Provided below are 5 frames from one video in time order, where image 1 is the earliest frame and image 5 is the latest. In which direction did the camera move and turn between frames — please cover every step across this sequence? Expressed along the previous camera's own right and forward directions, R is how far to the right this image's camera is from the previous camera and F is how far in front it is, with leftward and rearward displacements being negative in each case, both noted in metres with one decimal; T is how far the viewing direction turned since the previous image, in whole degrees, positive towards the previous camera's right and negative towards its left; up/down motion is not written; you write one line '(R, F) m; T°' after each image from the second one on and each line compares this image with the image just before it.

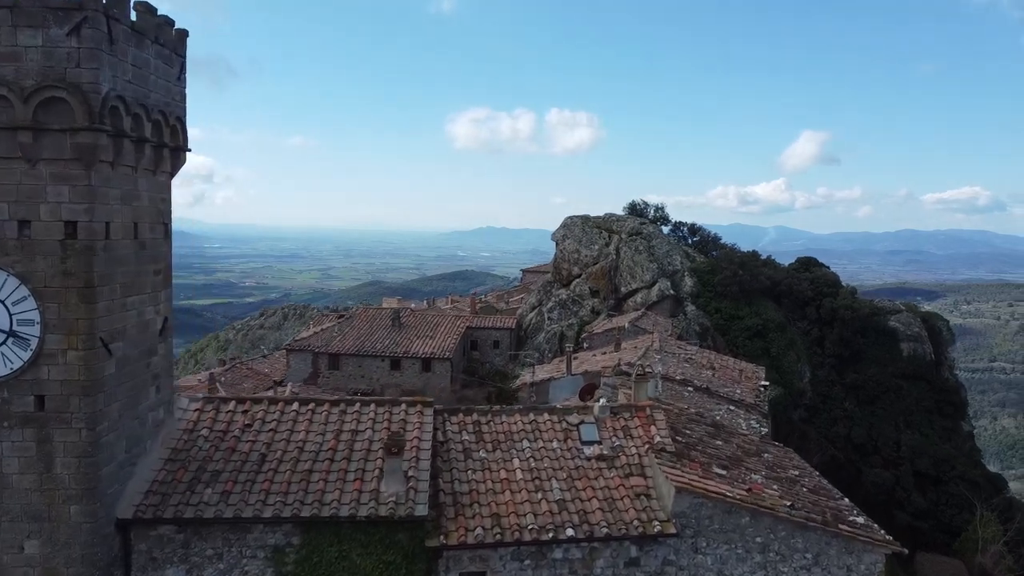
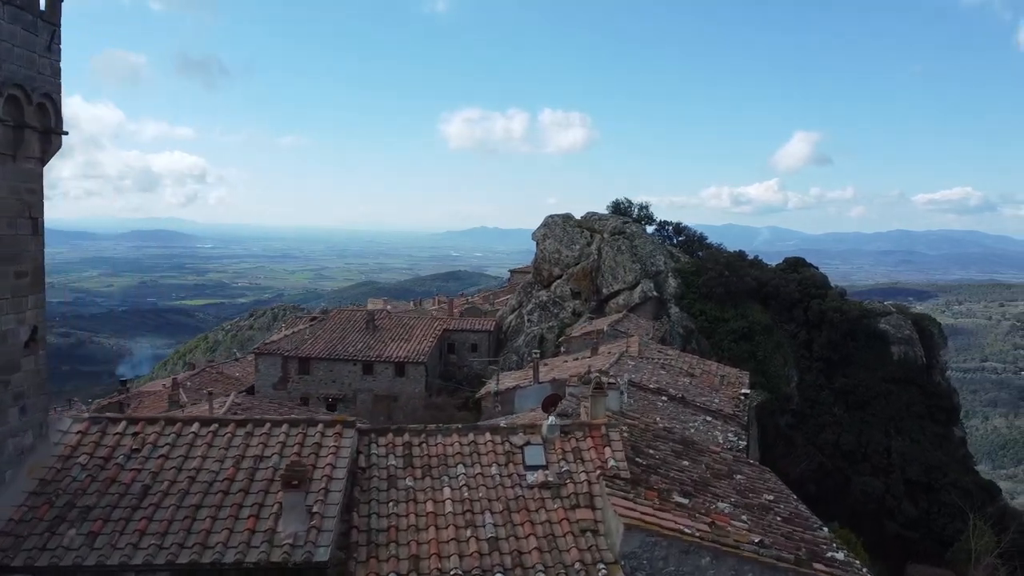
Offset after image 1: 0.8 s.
(+0.7, +1.1) m; +1°
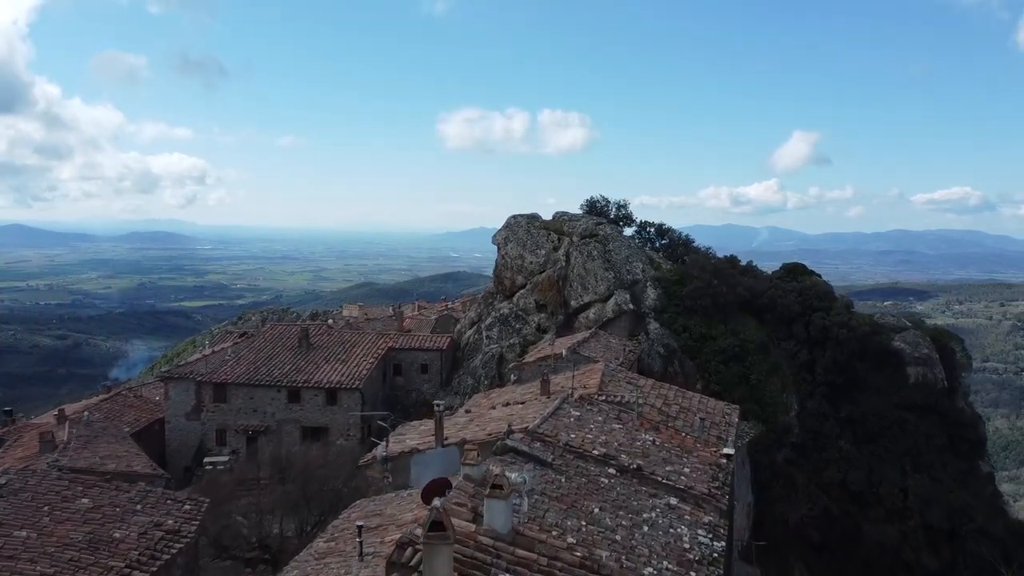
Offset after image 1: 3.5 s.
(+1.7, +4.2) m; 0°
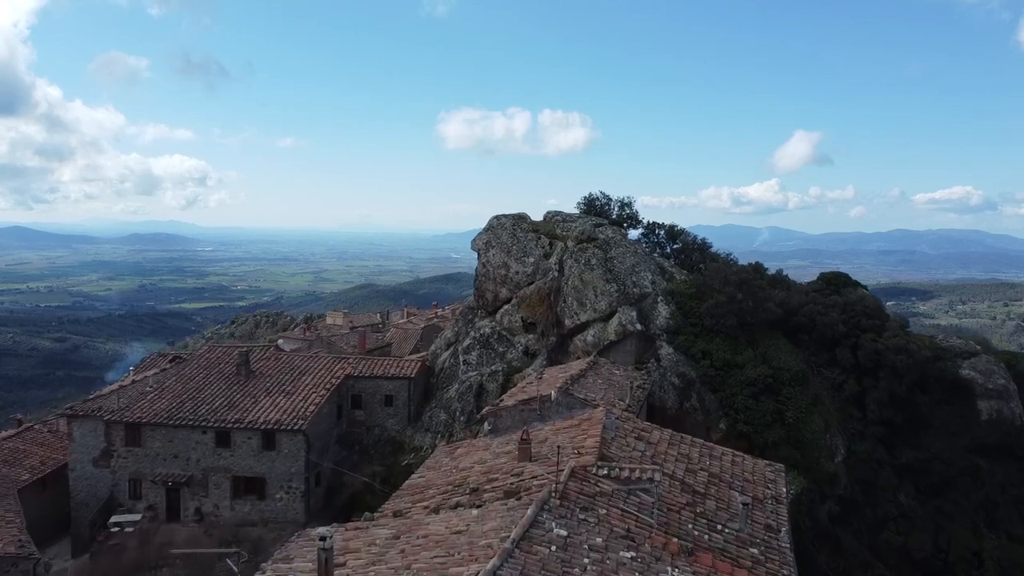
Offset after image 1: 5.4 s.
(+0.6, +4.6) m; 0°
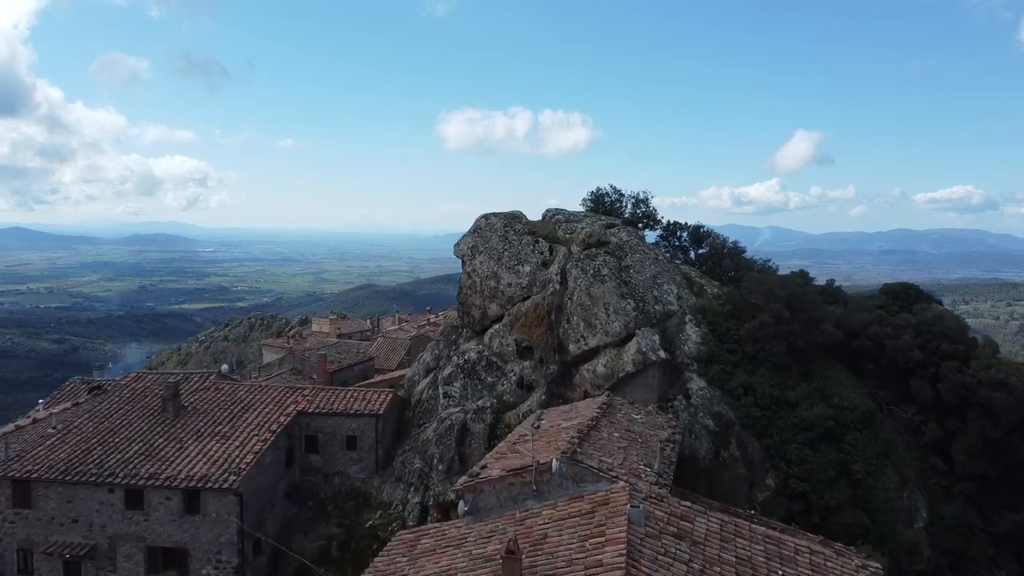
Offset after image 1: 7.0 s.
(+0.2, +4.3) m; 0°
